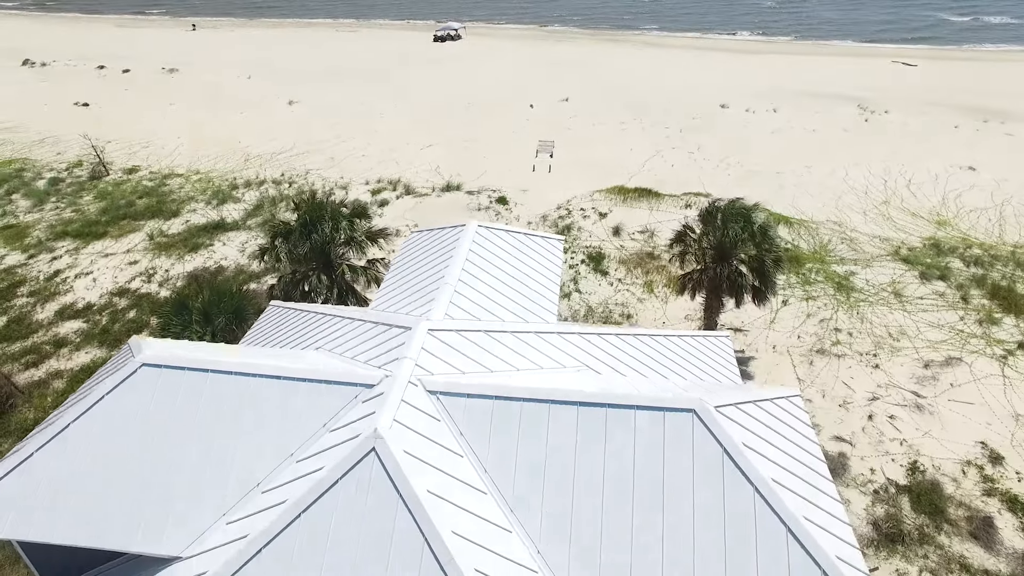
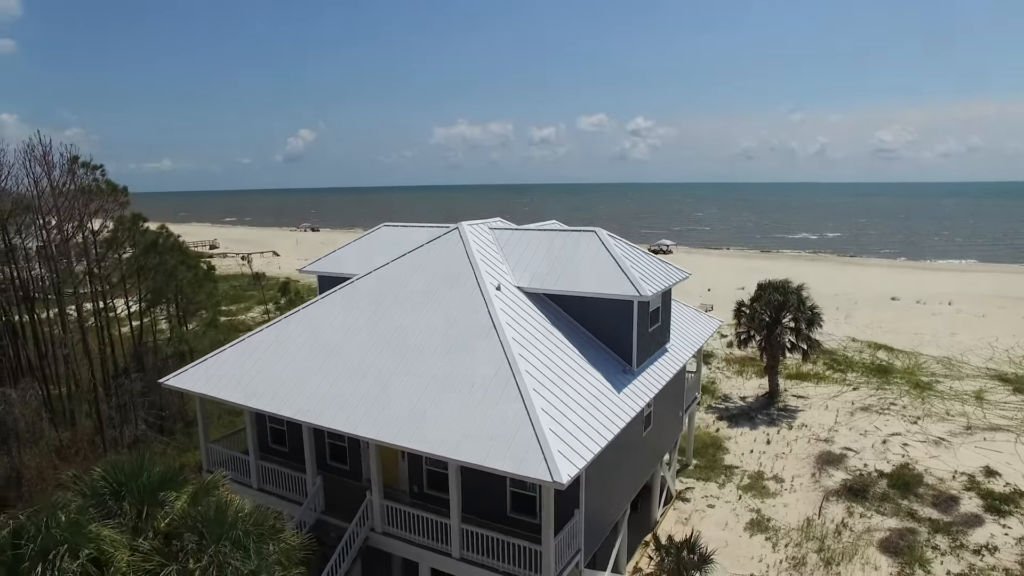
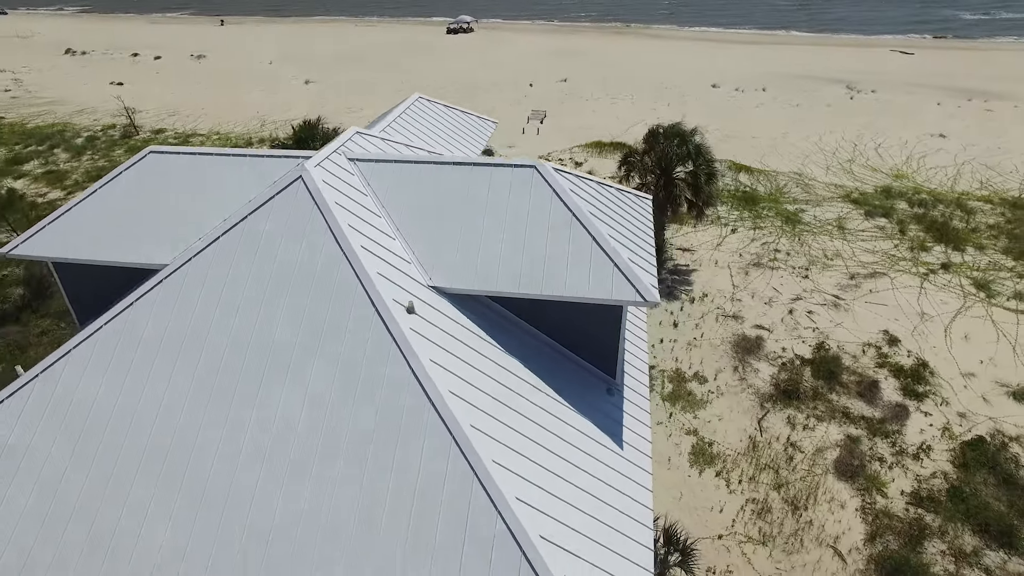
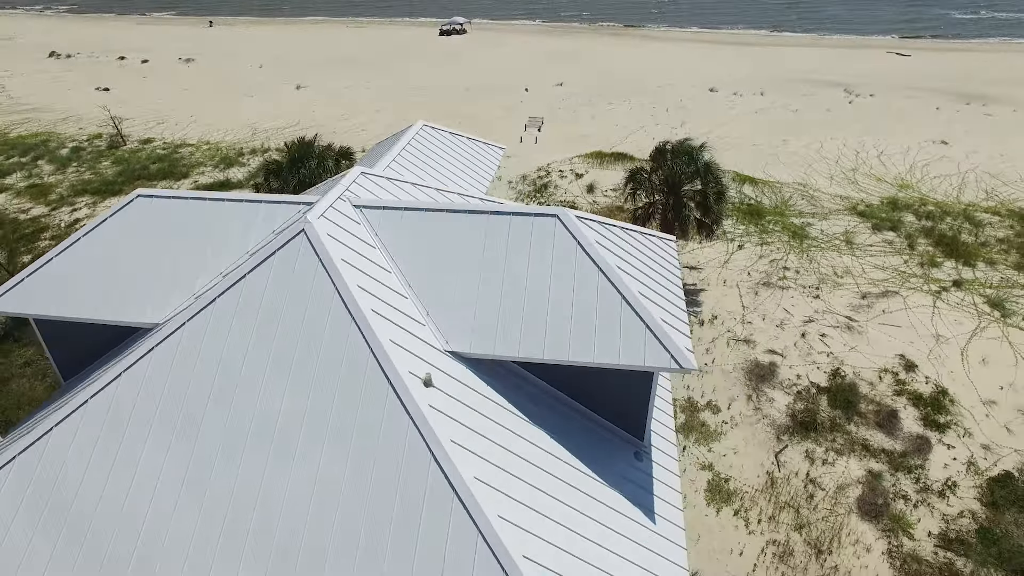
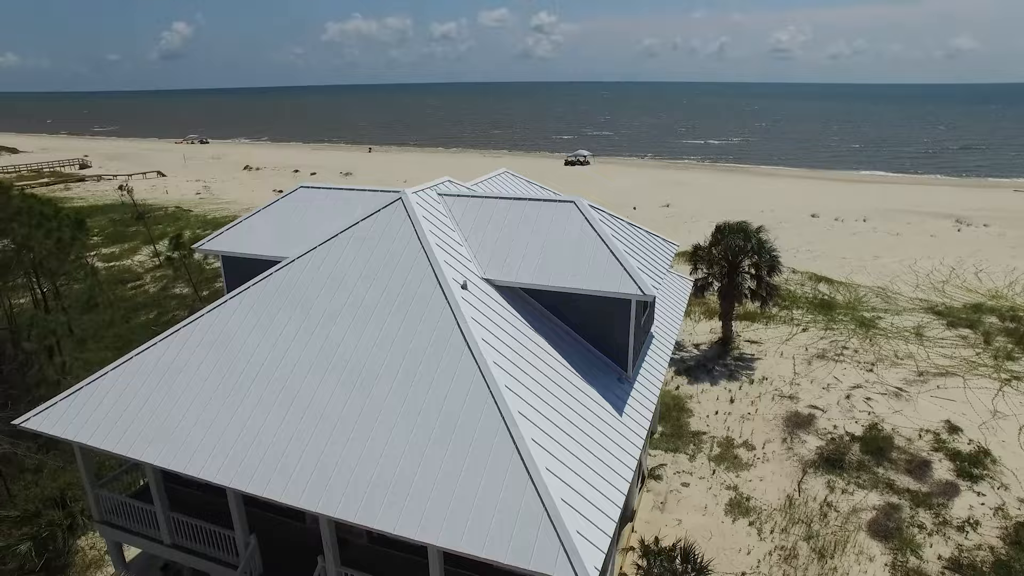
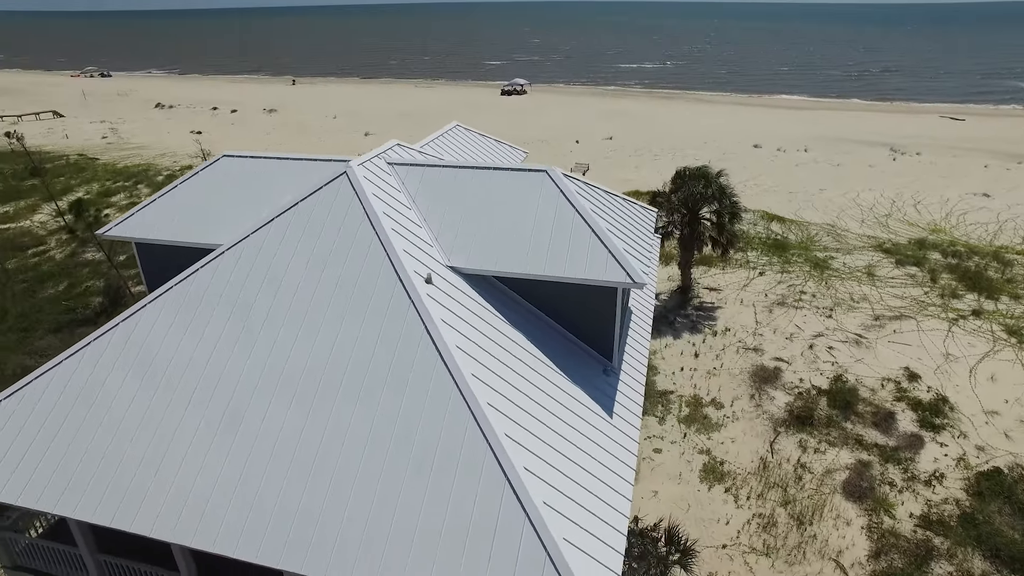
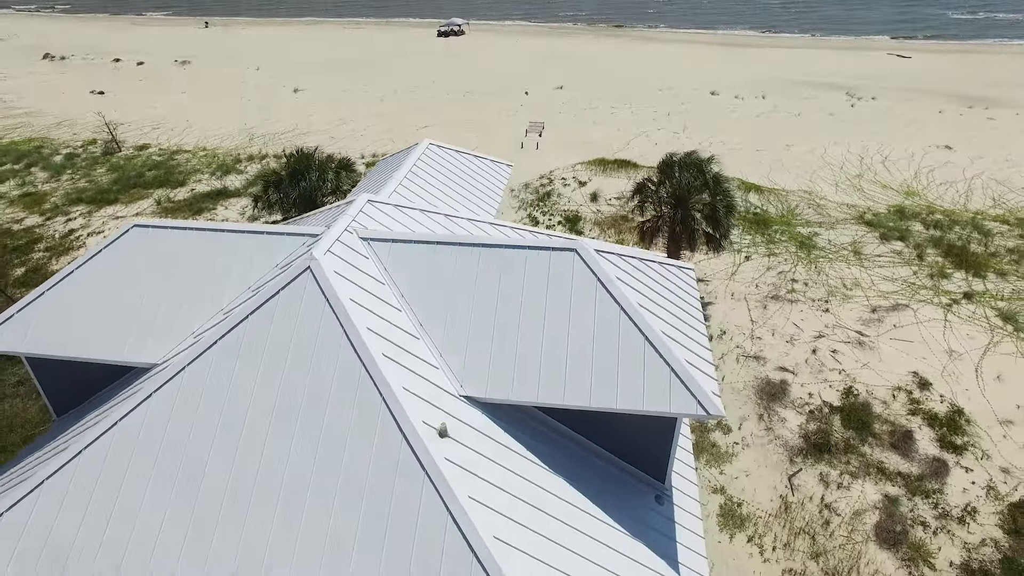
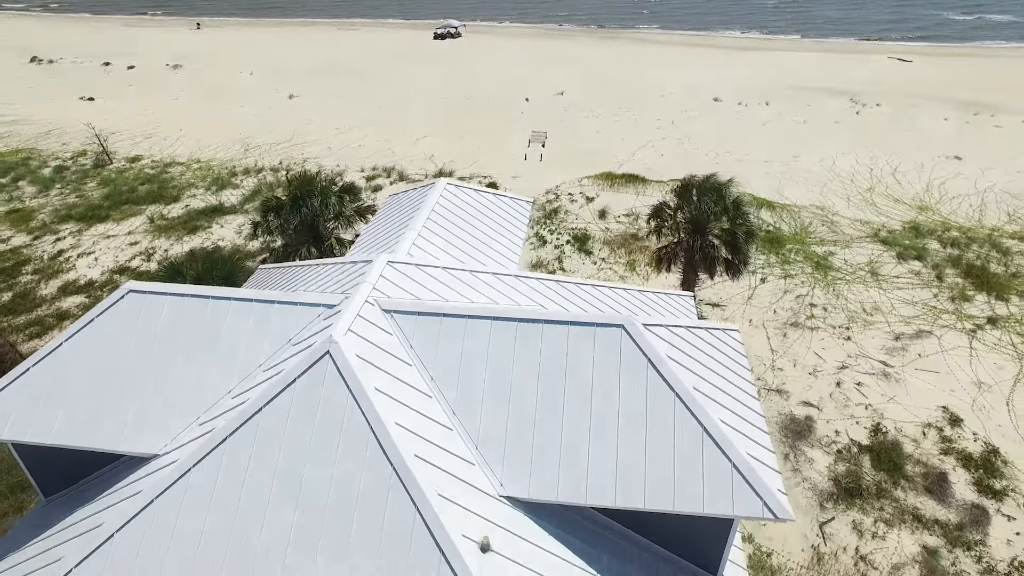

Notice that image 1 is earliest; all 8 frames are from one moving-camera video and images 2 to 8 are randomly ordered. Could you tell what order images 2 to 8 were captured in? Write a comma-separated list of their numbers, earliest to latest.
8, 7, 4, 3, 6, 5, 2
